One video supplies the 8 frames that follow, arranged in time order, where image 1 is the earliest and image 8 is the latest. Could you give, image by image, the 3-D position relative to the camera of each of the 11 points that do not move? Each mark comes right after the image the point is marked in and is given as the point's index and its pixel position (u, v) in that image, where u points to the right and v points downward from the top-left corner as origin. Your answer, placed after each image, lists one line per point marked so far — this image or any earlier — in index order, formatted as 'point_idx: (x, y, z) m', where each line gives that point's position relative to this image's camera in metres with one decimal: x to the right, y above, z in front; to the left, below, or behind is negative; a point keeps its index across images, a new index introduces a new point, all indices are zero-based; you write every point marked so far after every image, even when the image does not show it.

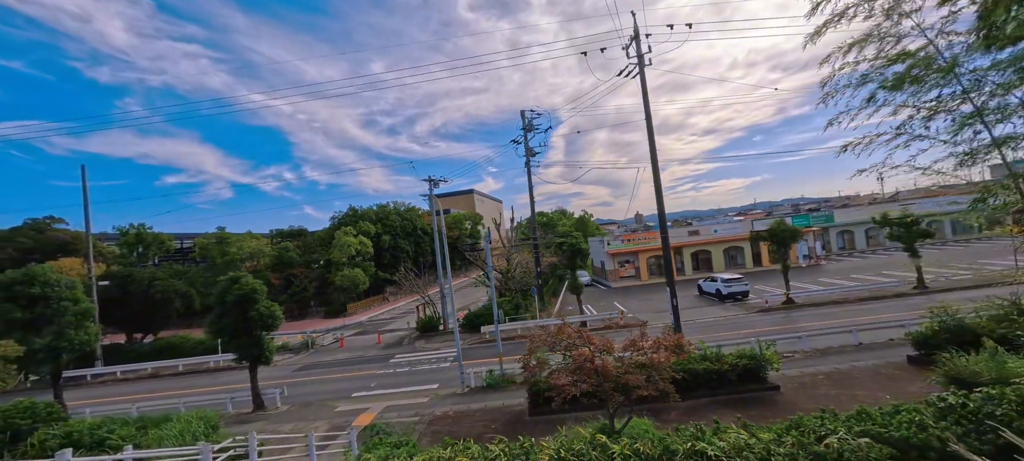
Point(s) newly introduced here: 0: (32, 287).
0: (-14.4, -1.7, +12.9) m
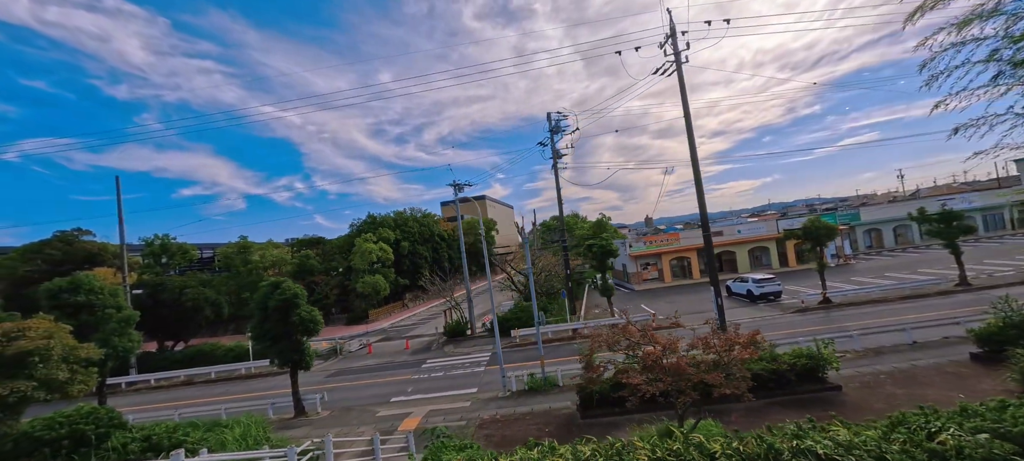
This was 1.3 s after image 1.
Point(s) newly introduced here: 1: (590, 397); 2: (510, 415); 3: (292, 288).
0: (-13.2, -1.9, +13.0) m
1: (+1.5, -3.5, +9.2) m
2: (-0.1, -4.4, +10.2) m
3: (-6.5, -1.7, +12.8) m
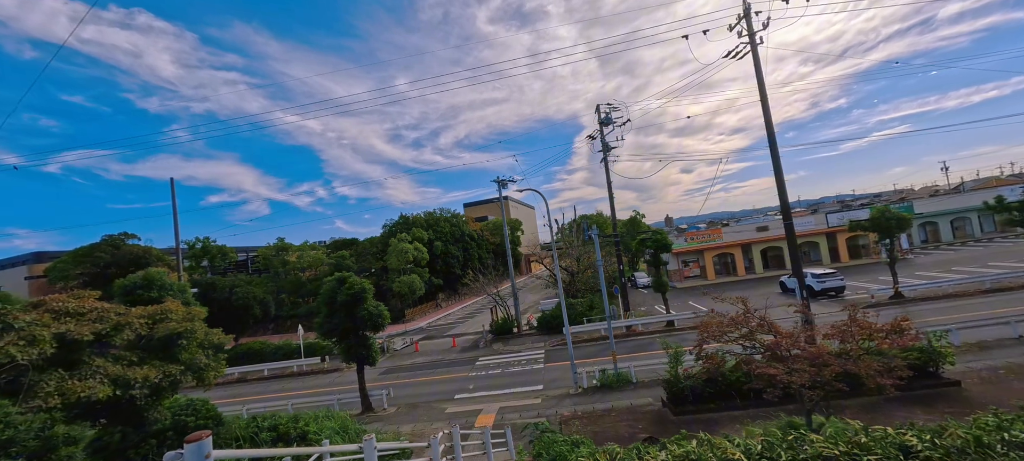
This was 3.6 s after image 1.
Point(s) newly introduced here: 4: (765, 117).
0: (-11.2, -1.9, +13.3) m
1: (+3.4, -3.3, +8.7) m
2: (+1.8, -4.2, +9.8) m
3: (-4.5, -1.5, +12.8) m
4: (+6.8, +3.1, +11.6) m
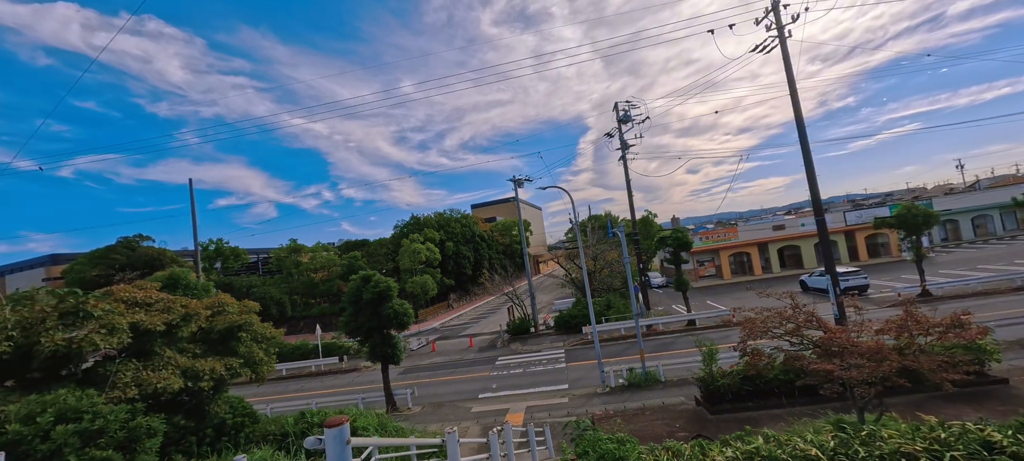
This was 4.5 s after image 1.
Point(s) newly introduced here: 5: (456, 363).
0: (-10.4, -1.8, +13.3) m
1: (+4.1, -3.2, +8.5) m
2: (+2.5, -4.1, +9.7) m
3: (-3.8, -1.5, +12.7) m
4: (+7.5, +3.2, +11.4) m
5: (-2.5, -5.9, +19.2) m
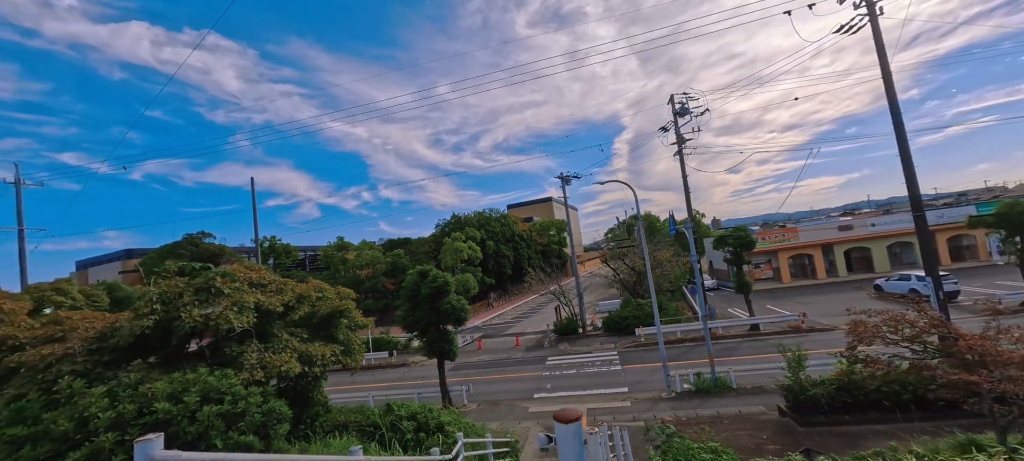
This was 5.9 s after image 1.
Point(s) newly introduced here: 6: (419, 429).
0: (-8.7, -1.6, +13.8) m
1: (+5.4, -3.1, +7.8) m
2: (+3.9, -4.0, +9.1) m
3: (-2.1, -1.3, +12.6) m
4: (+9.1, +3.3, +10.4) m
5: (-0.3, -5.8, +19.0) m
6: (-1.1, -2.3, +5.1) m
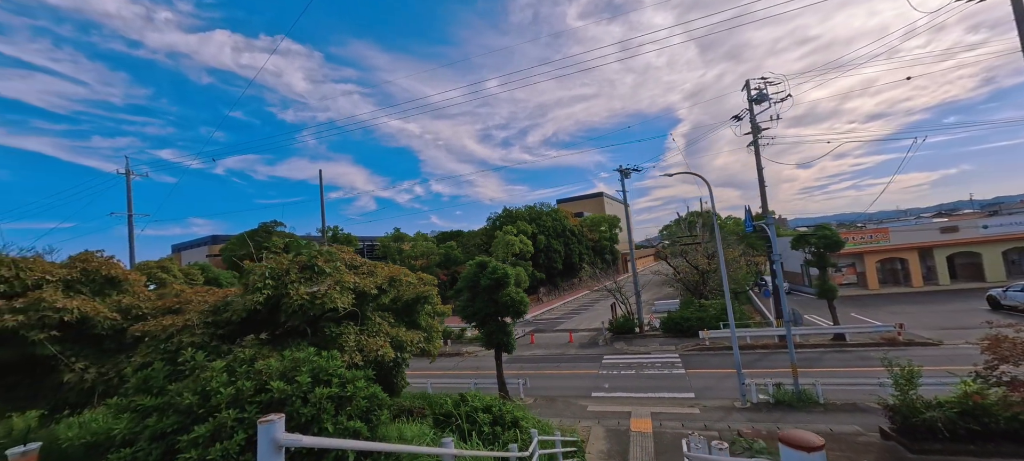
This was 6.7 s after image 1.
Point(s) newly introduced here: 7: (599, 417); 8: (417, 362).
0: (-6.7, -1.2, +14.4) m
1: (+6.5, -3.1, +6.9) m
2: (+5.1, -3.9, +8.4) m
3: (-0.3, -1.1, +12.5) m
4: (+10.7, +3.2, +9.0) m
5: (+2.0, -5.5, +18.7) m
6: (-0.2, -2.2, +4.9) m
7: (+2.1, -4.5, +10.4) m
8: (-4.3, -5.9, +19.5) m
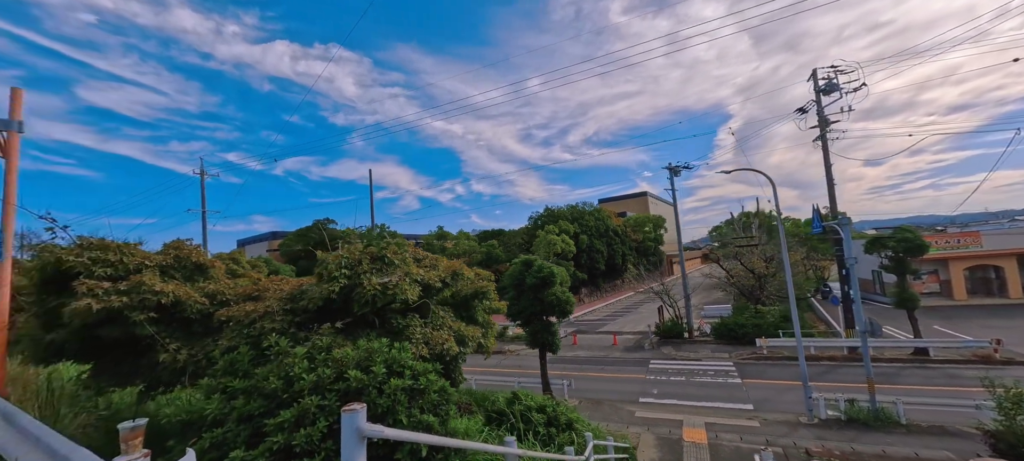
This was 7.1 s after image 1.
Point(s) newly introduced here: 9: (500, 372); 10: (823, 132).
0: (-5.2, -1.1, +14.9) m
1: (+7.3, -3.1, +6.2) m
2: (+6.0, -3.9, +7.8) m
3: (+1.0, -1.0, +12.4) m
4: (+11.7, +3.1, +7.8) m
5: (+3.8, -5.5, +18.3) m
6: (+0.4, -2.1, +4.8) m
7: (+3.2, -4.5, +10.1) m
8: (-2.3, -5.8, +19.8) m
9: (-0.5, -5.3, +16.0) m
10: (+10.2, +3.2, +14.1) m
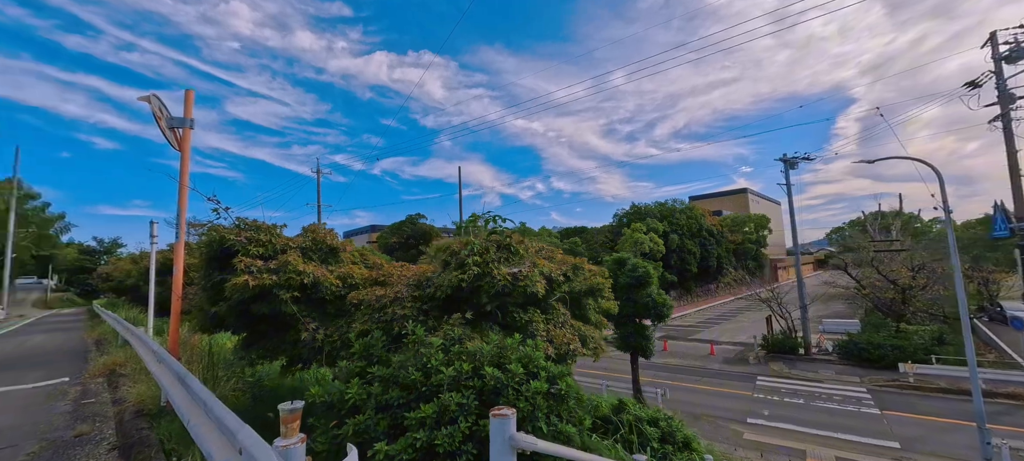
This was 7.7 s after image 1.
0: (-2.0, -0.8, +15.3) m
1: (+8.5, -3.3, +4.4) m
2: (+7.6, -4.1, +6.2) m
3: (+3.6, -1.0, +11.7) m
4: (+13.3, +2.8, +5.1) m
5: (+7.5, -5.5, +17.0) m
6: (+1.5, -2.1, +4.4) m
7: (+5.2, -4.6, +9.1) m
8: (+1.7, -5.7, +19.6) m
9: (+2.8, -5.2, +15.6) m
10: (+13.1, +3.0, +11.6) m
